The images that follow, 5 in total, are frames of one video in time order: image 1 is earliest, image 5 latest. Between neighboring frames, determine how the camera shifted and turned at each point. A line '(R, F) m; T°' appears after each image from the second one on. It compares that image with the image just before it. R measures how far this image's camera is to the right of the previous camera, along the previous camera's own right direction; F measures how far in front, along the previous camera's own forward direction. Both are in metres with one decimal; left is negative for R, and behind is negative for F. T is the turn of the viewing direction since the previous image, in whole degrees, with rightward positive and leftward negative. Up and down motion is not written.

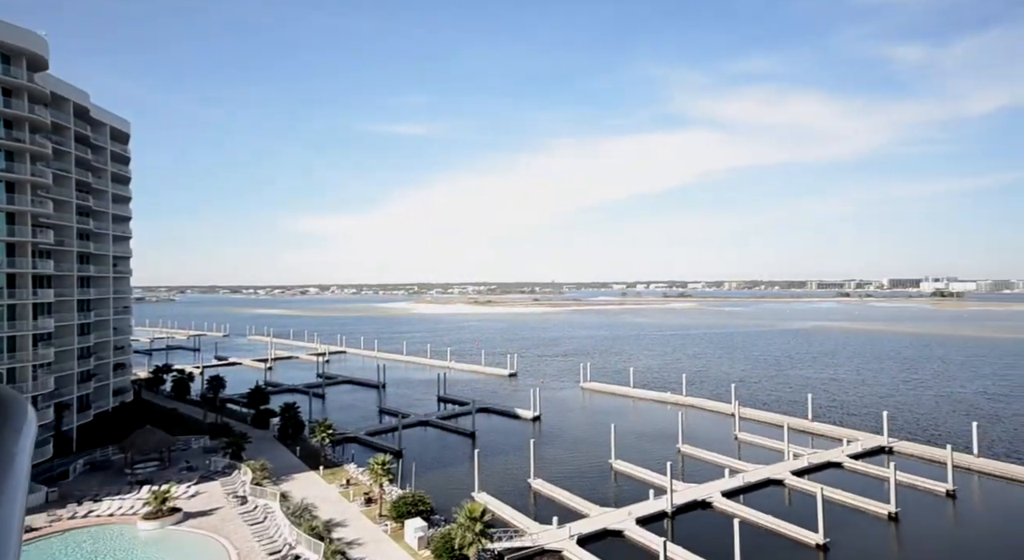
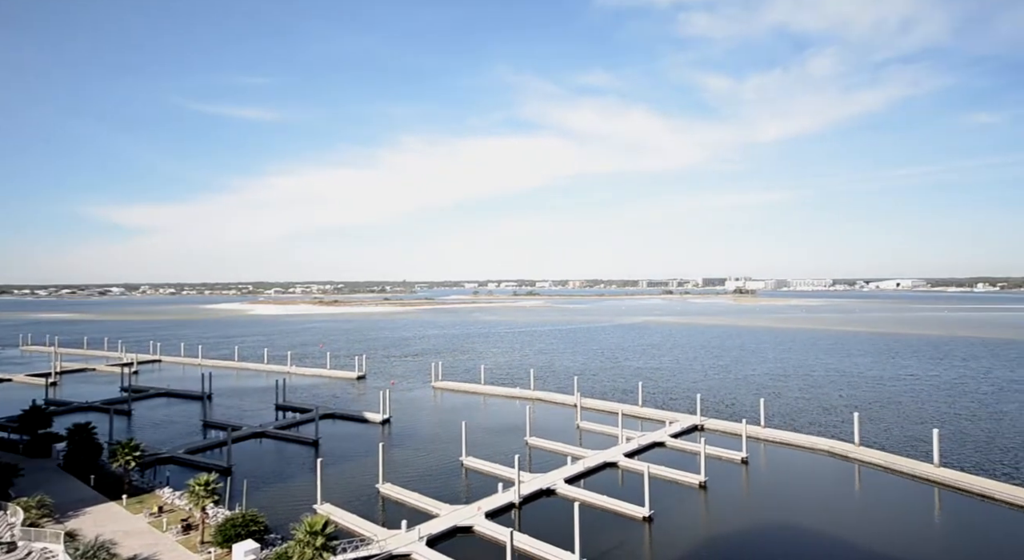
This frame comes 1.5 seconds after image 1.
(+0.5, +1.5) m; +13°
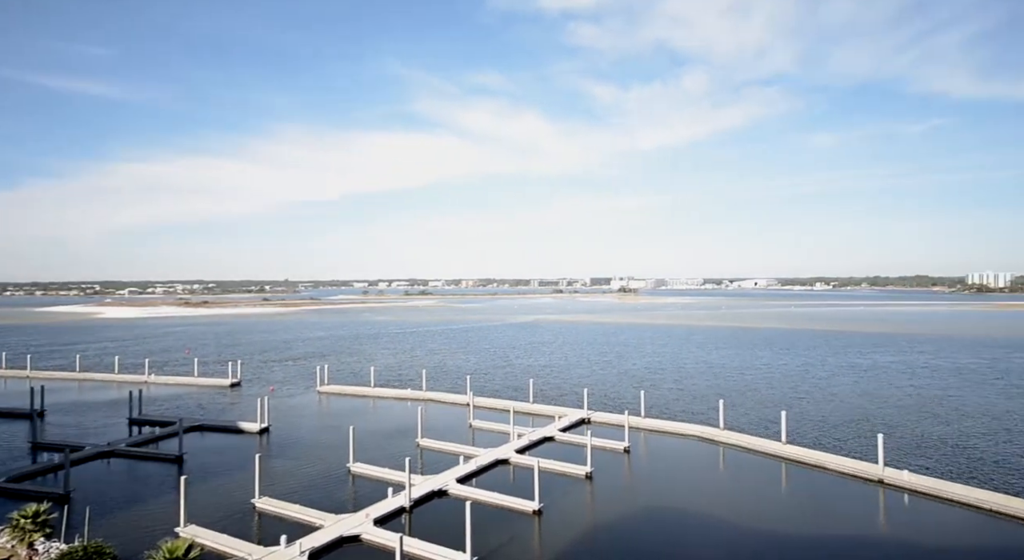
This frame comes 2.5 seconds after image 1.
(+0.5, +2.0) m; +9°
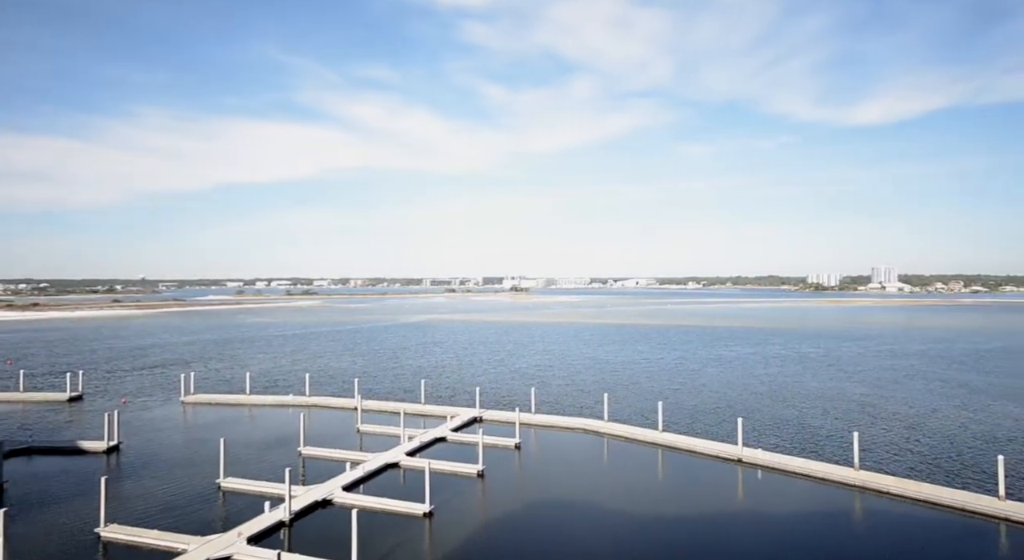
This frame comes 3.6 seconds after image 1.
(+0.8, +3.7) m; +9°
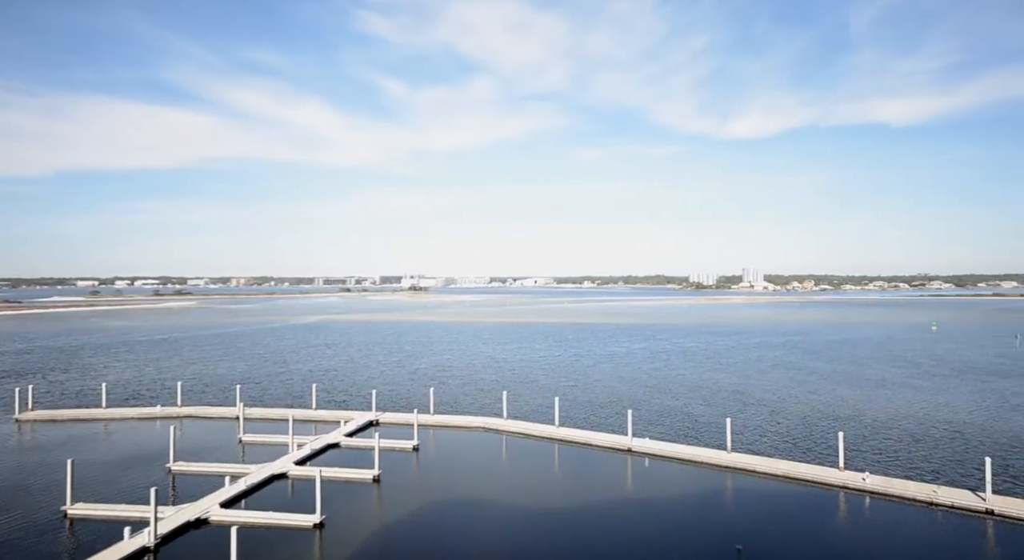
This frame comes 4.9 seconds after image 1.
(+1.2, +5.3) m; +9°
